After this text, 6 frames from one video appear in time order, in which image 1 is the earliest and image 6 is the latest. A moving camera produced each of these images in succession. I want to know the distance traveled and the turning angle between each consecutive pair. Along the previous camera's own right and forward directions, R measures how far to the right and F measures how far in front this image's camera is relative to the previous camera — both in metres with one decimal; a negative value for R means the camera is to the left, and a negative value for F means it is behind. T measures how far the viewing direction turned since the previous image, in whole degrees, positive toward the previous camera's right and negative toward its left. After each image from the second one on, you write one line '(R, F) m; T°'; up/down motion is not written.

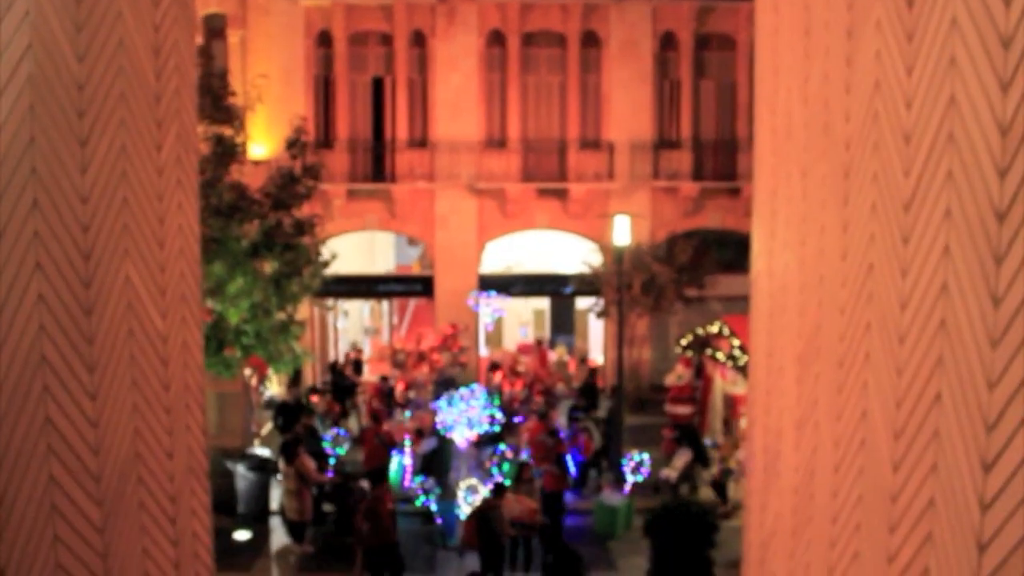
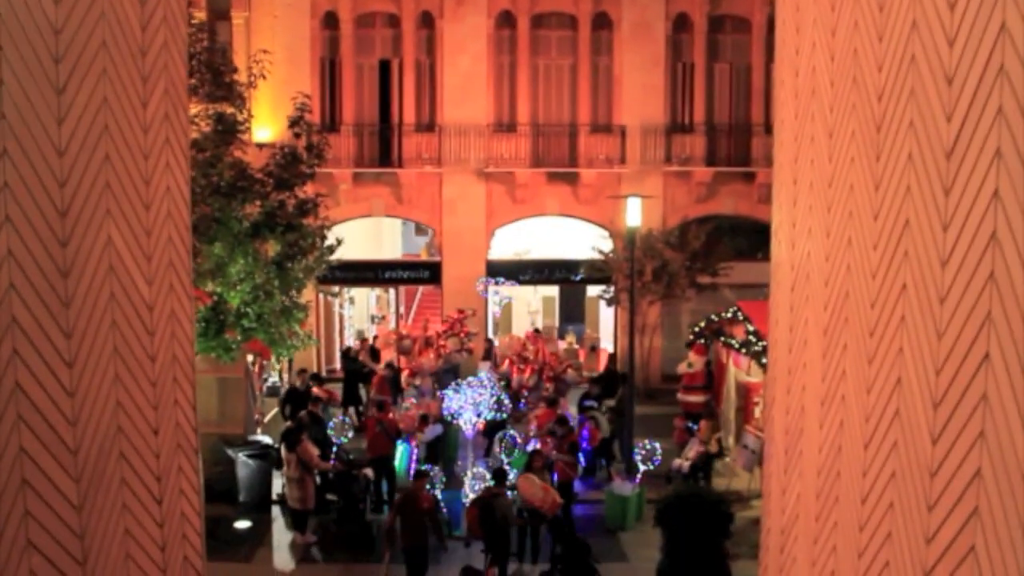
(0.0, +0.4) m; -1°
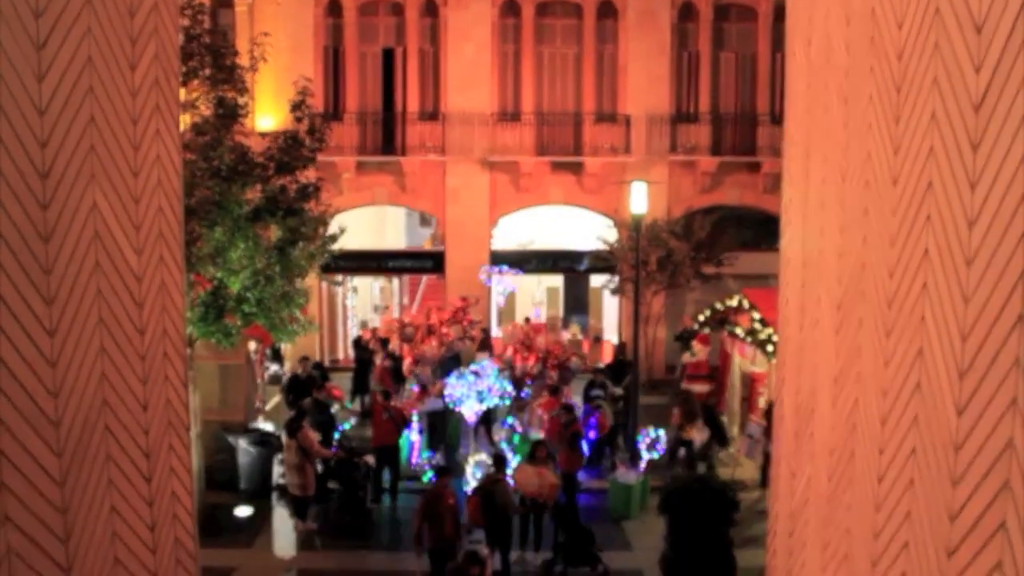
(0.0, +0.1) m; 0°
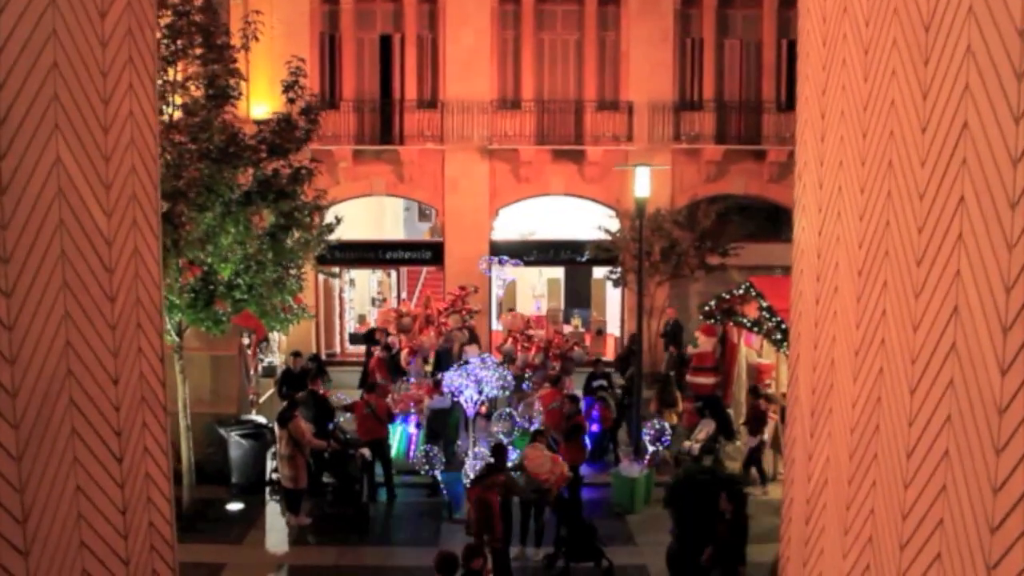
(0.0, +0.4) m; 0°
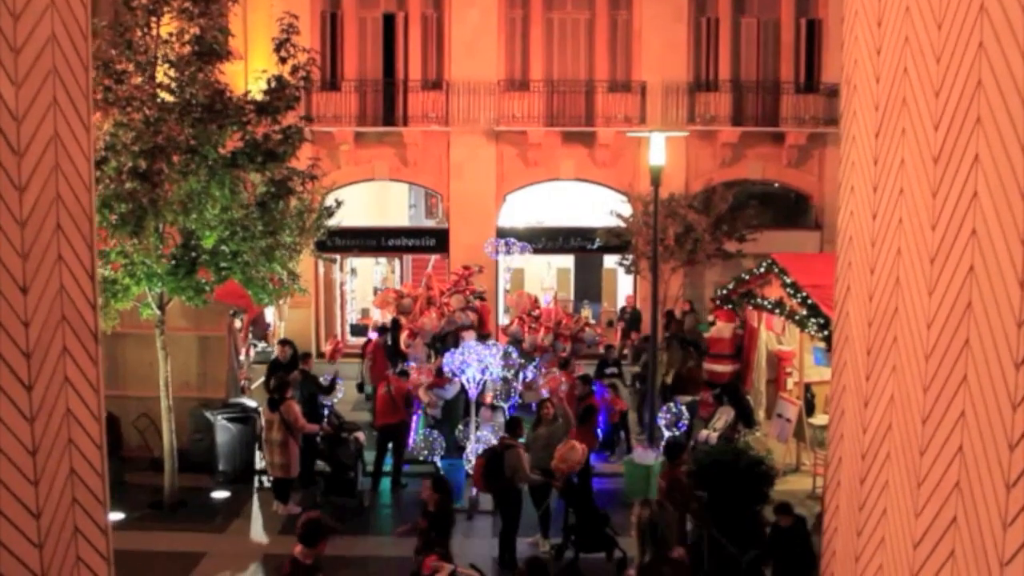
(0.0, +0.9) m; 0°
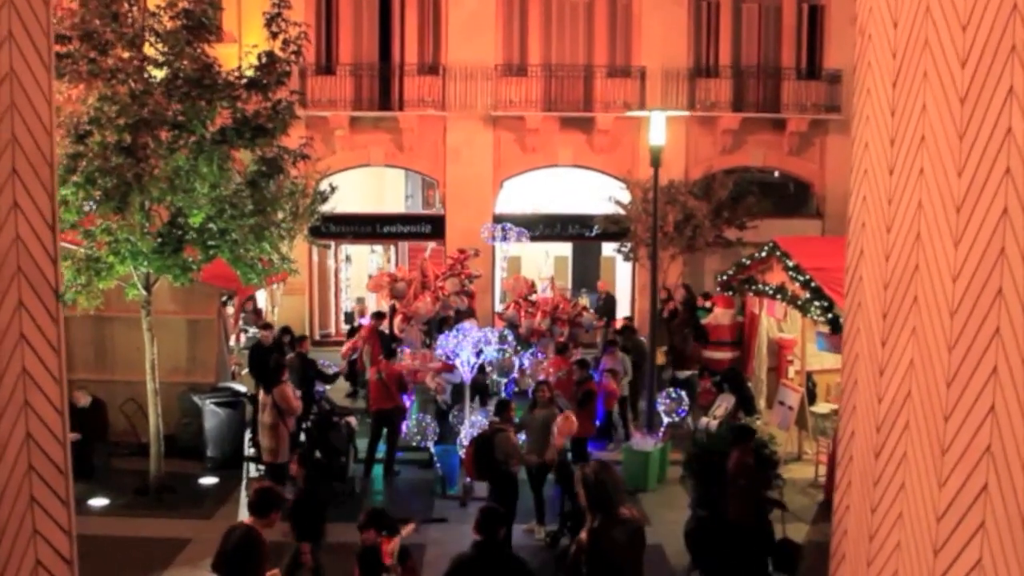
(0.0, +0.3) m; 0°
